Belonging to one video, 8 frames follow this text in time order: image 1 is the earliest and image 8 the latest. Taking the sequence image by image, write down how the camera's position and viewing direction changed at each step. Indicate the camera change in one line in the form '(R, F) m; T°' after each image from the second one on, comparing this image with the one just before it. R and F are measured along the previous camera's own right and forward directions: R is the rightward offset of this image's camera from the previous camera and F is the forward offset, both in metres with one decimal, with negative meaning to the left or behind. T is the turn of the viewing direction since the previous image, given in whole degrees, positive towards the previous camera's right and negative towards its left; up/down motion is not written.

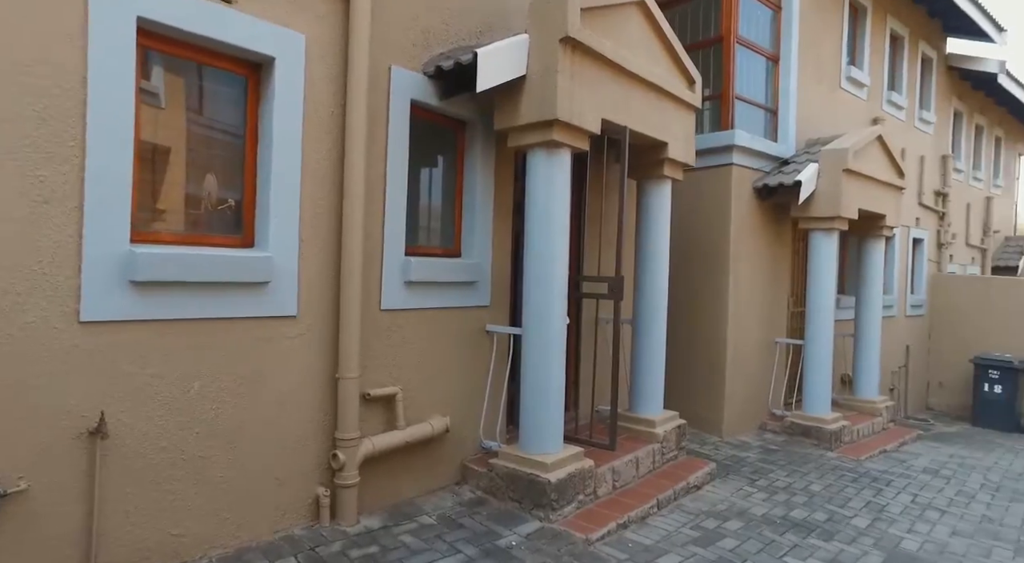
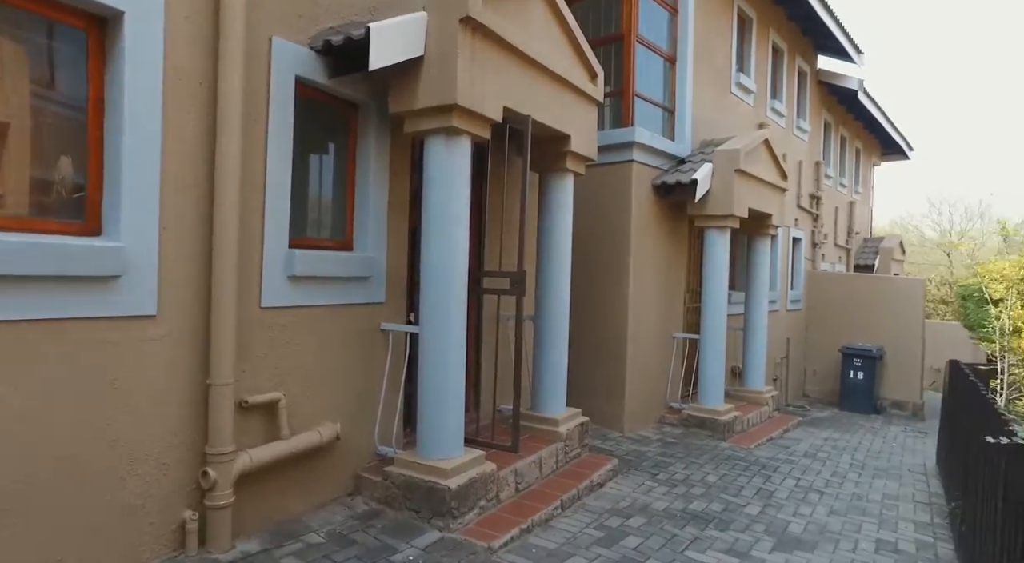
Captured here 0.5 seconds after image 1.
(0.0, +0.2) m; +8°
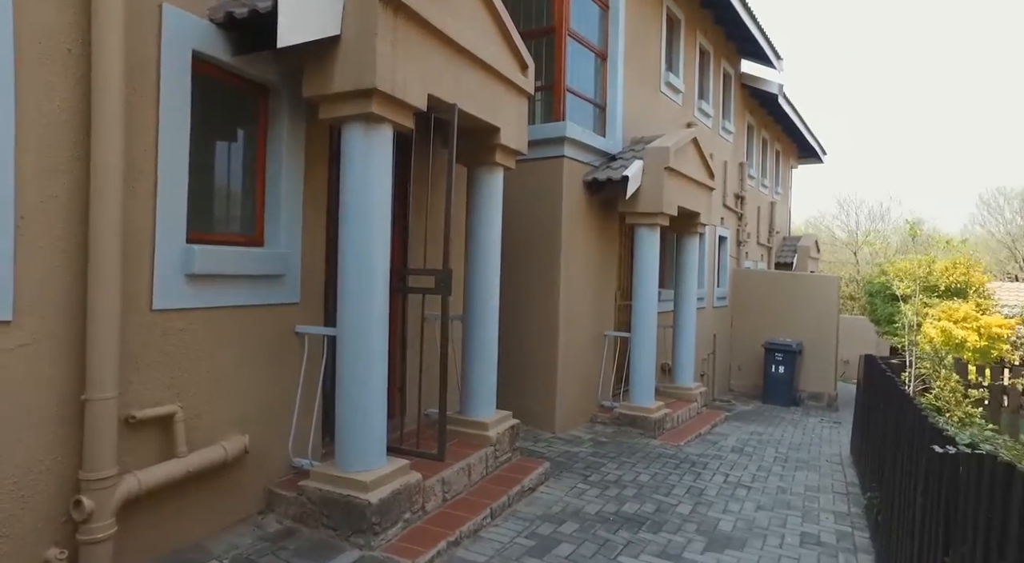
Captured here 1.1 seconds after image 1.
(0.0, +0.2) m; +6°
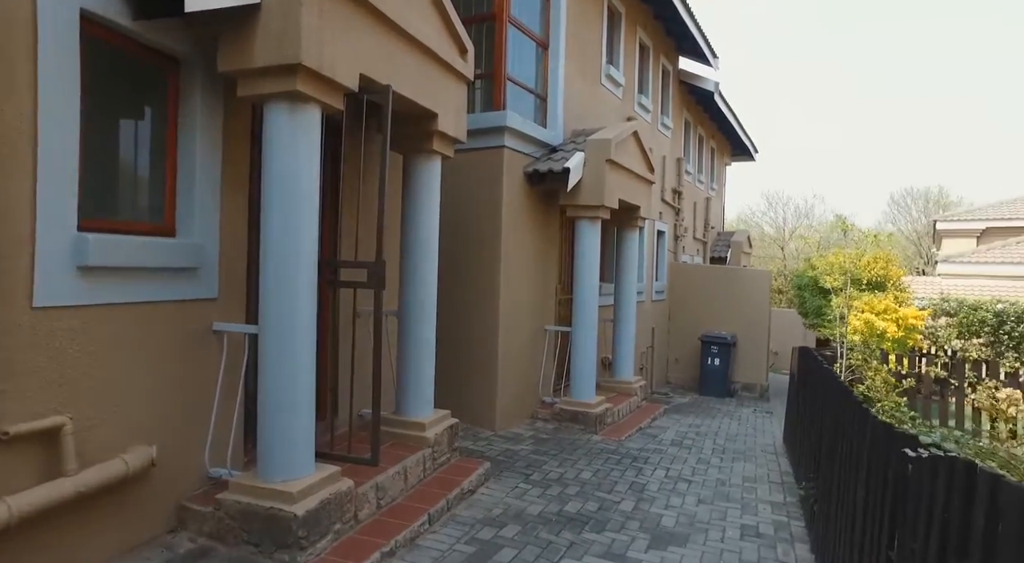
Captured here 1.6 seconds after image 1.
(0.0, +0.2) m; +5°
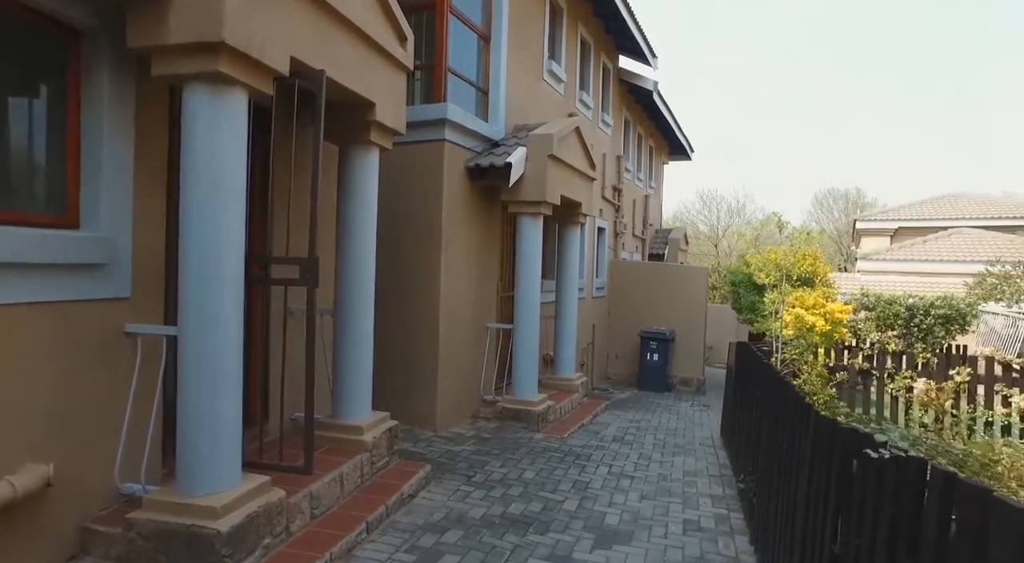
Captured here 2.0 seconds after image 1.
(0.0, +0.1) m; +5°
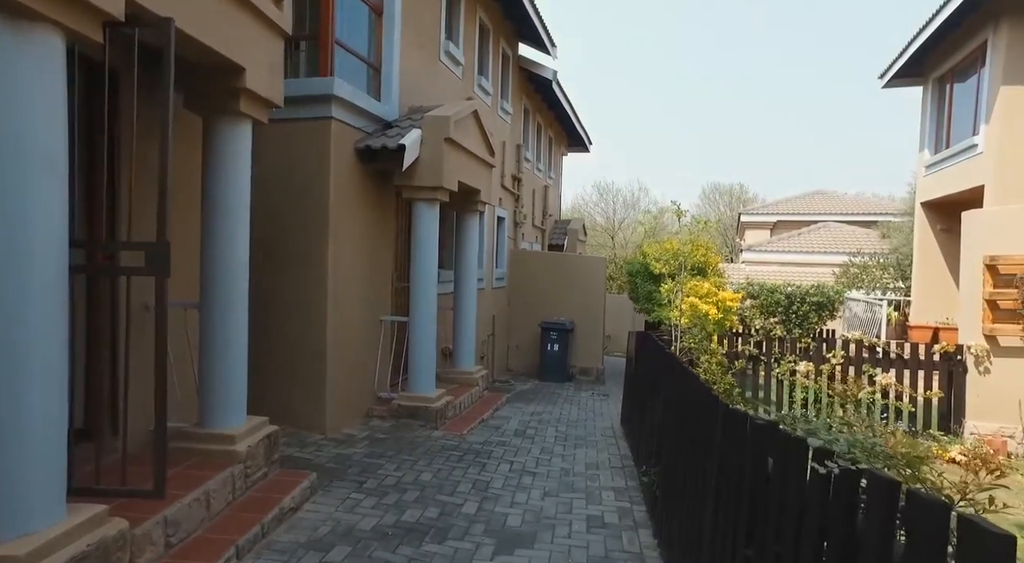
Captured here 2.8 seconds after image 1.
(0.0, +0.4) m; +8°
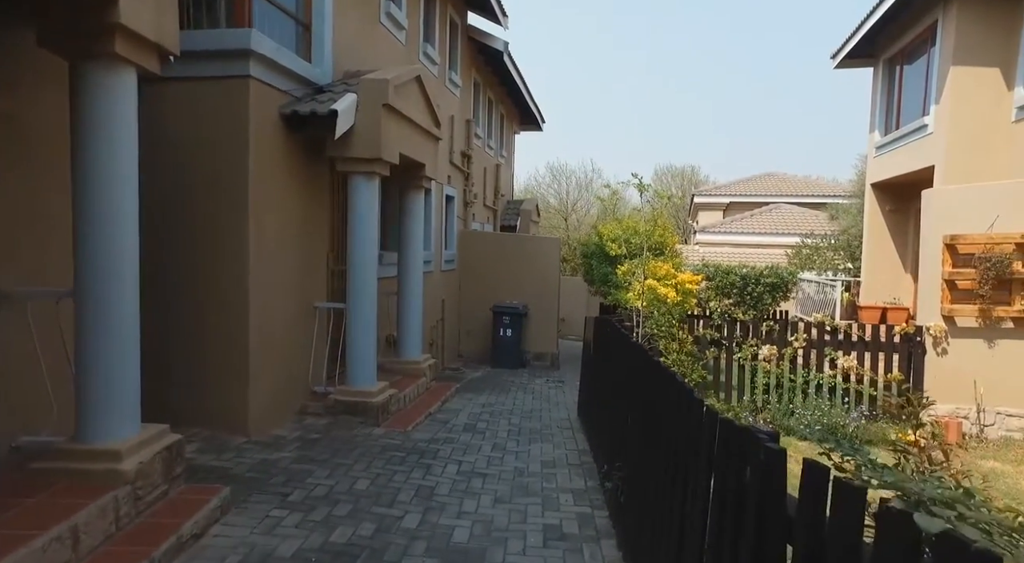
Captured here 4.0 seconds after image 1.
(+0.1, +0.6) m; +4°
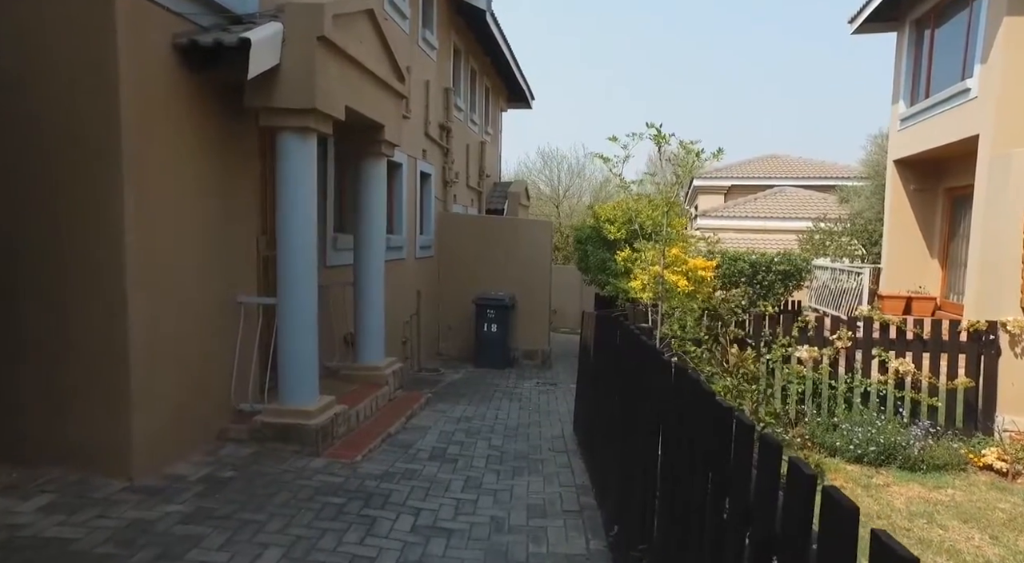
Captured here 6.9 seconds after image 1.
(+0.1, +1.5) m; +1°
